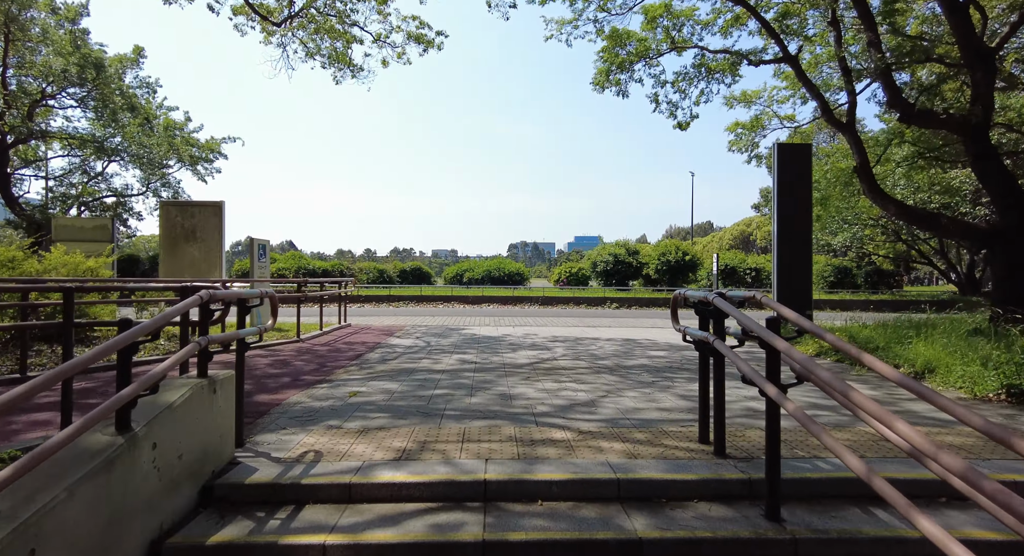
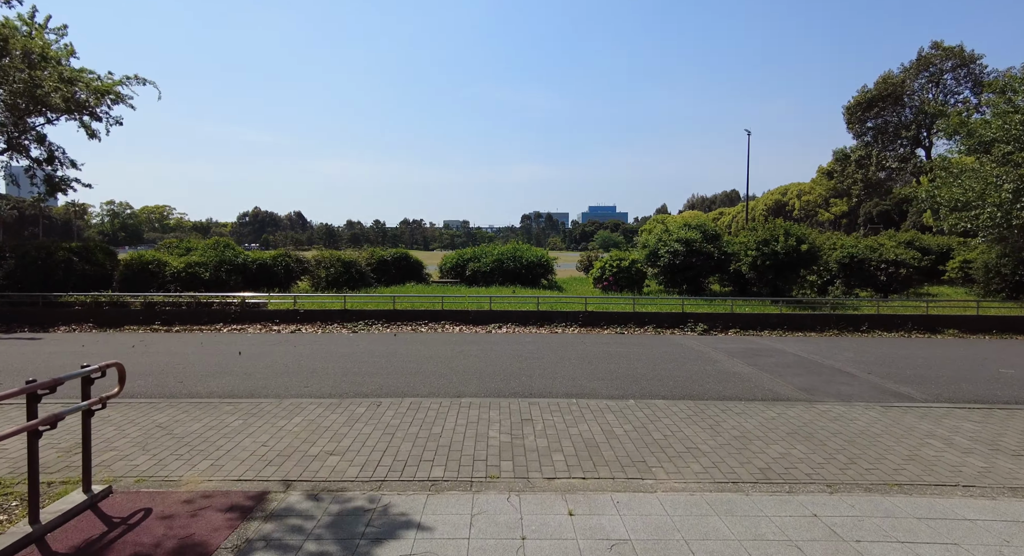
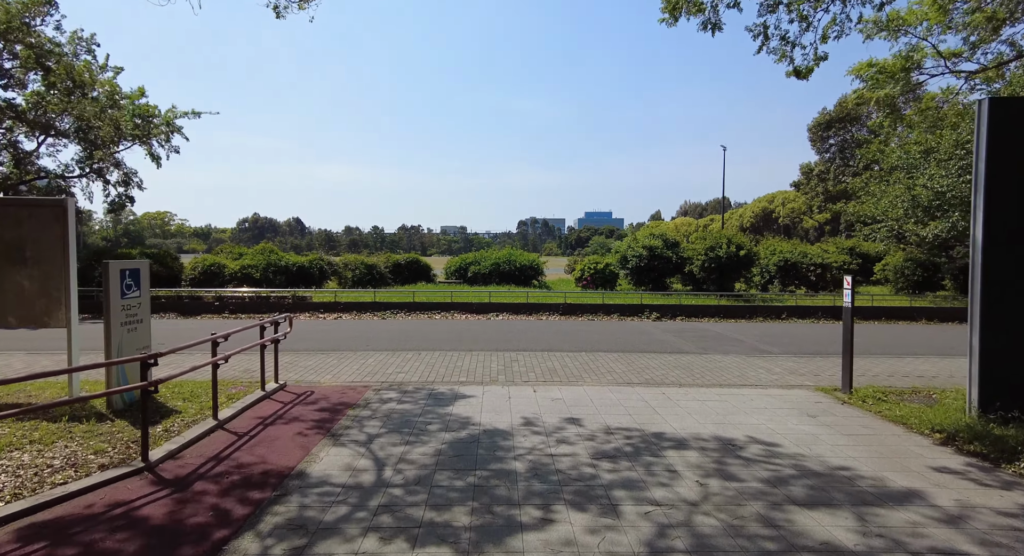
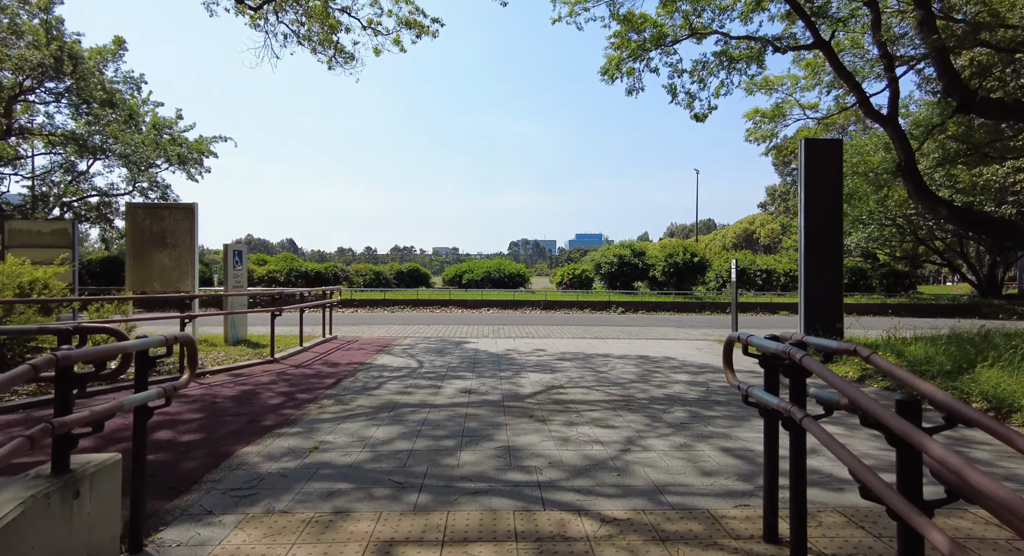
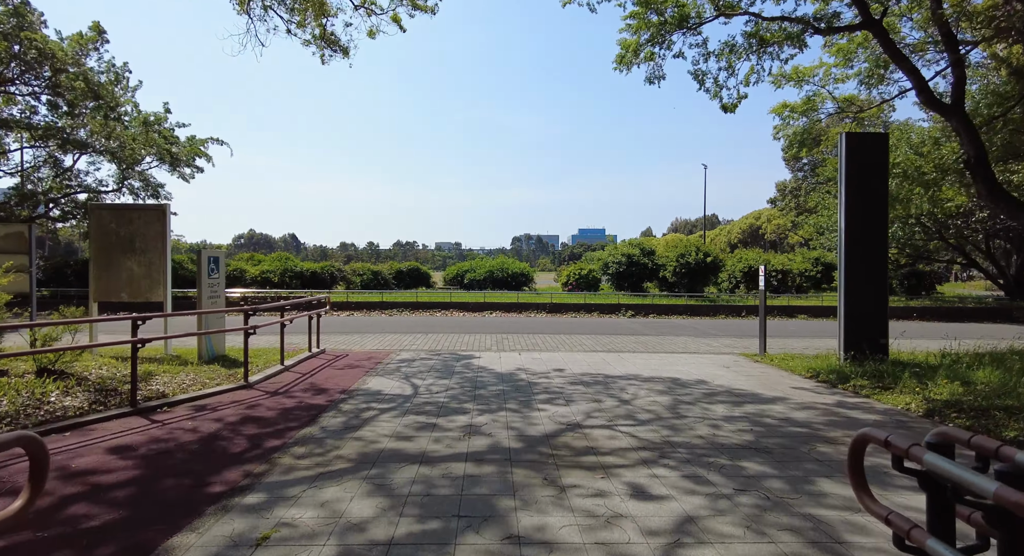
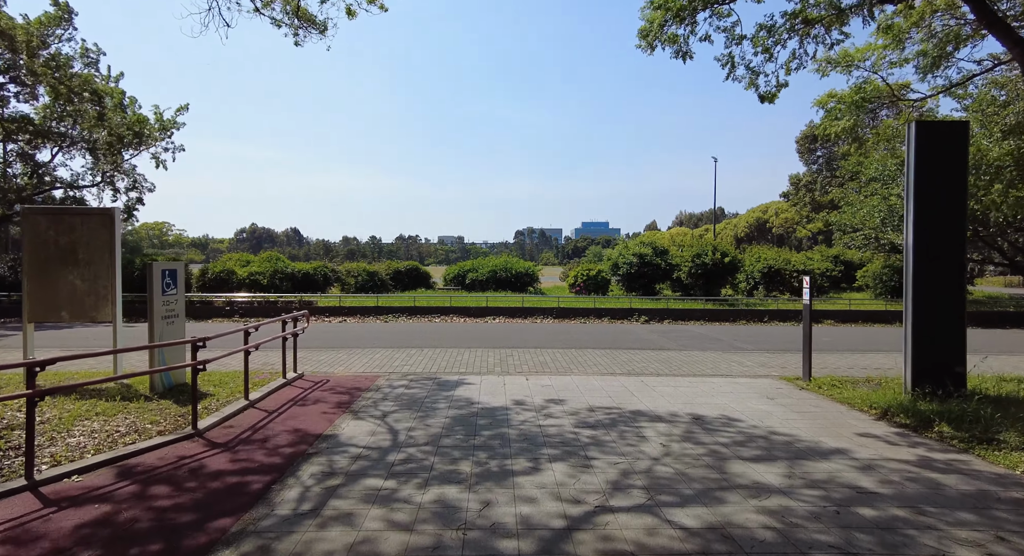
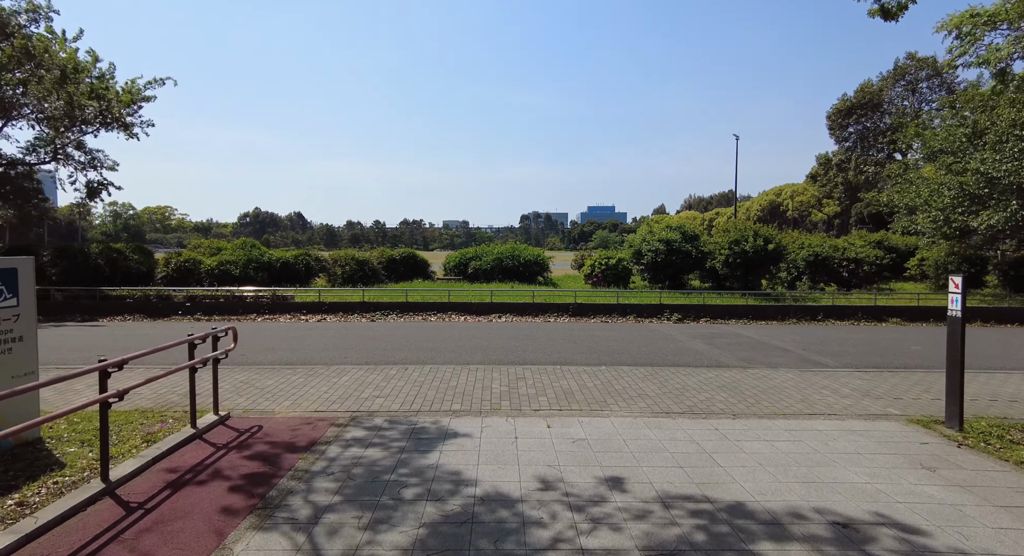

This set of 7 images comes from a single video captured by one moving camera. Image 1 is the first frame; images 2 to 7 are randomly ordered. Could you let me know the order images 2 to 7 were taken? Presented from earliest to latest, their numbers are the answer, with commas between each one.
4, 5, 6, 3, 7, 2
